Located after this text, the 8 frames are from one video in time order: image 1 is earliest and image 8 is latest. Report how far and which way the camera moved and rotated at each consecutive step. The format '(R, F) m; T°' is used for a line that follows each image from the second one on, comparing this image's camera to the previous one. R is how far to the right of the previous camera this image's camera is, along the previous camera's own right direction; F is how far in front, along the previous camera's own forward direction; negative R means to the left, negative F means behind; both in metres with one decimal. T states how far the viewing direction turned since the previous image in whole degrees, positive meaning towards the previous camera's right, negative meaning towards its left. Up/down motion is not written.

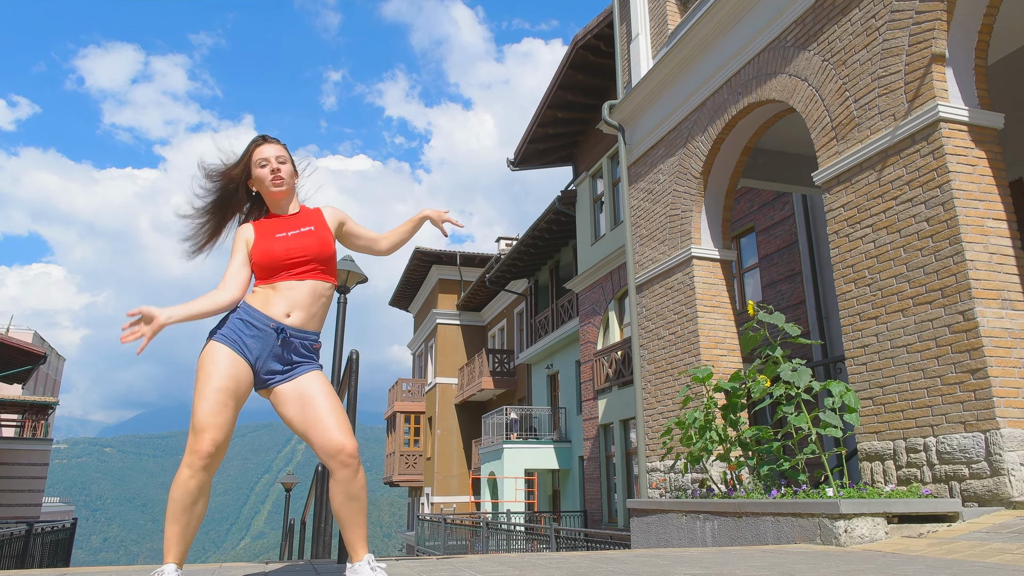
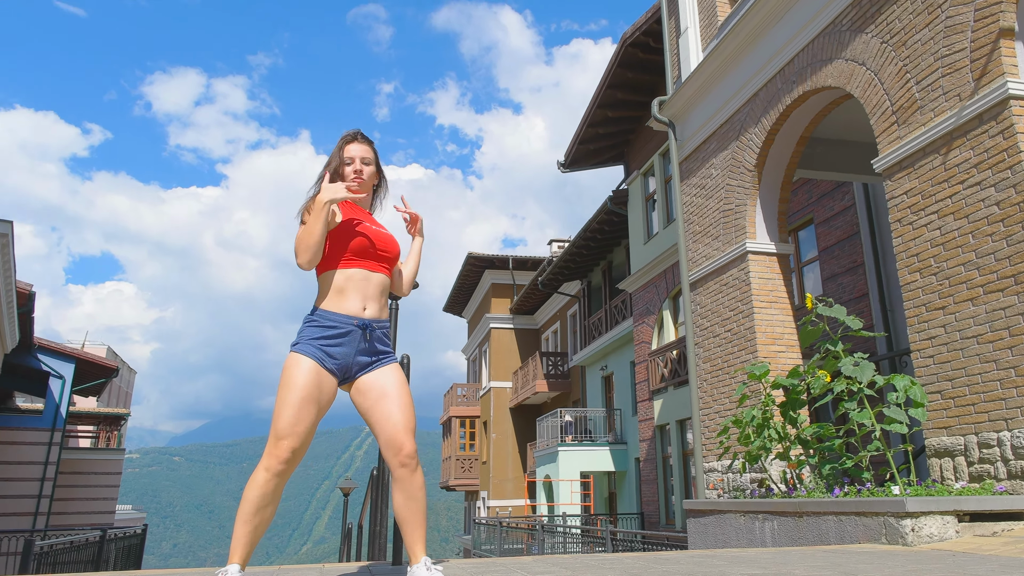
(0.0, 0.0) m; -4°
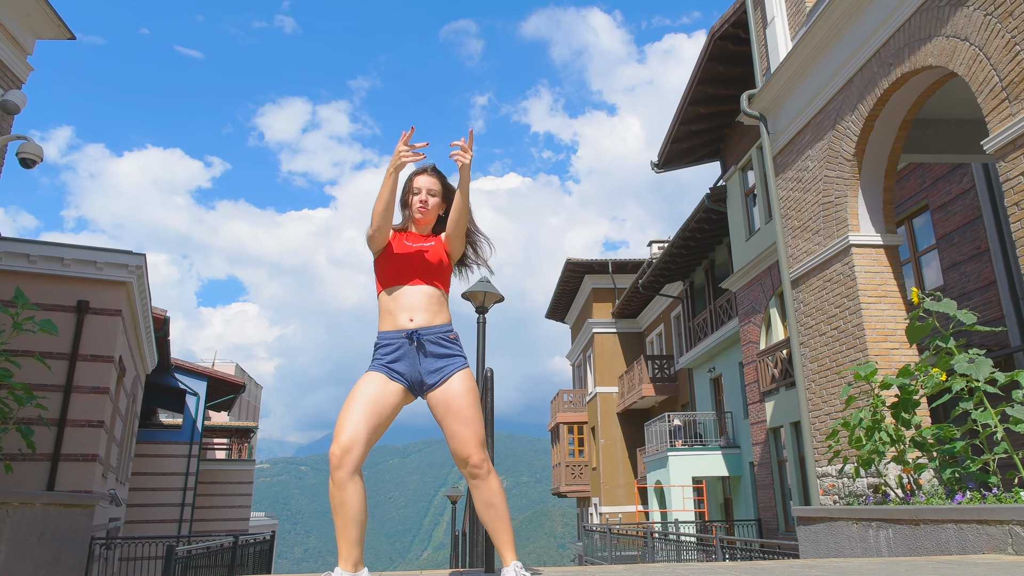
(+0.1, -0.1) m; -8°
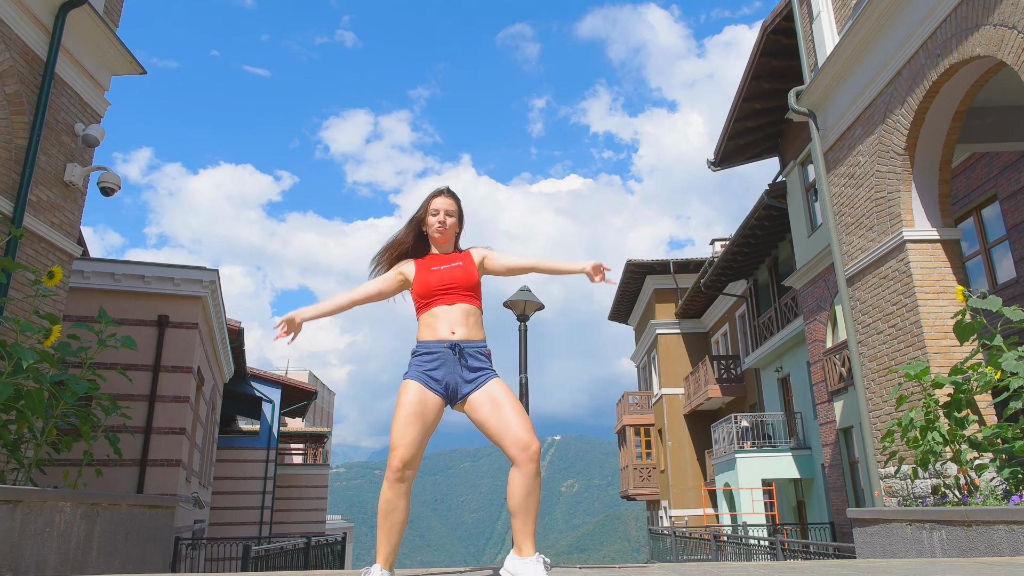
(+0.2, -0.2) m; -5°
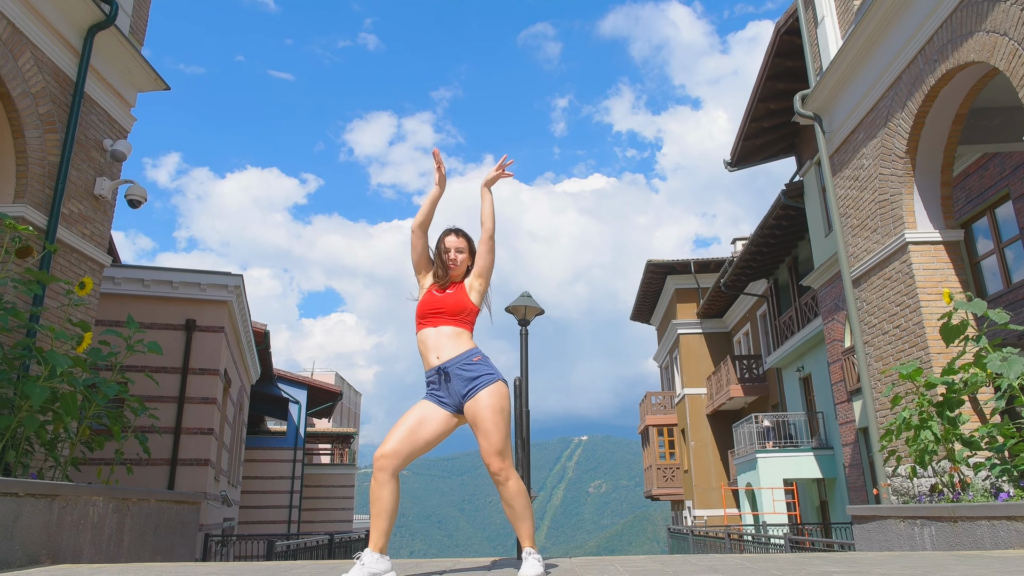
(+0.2, -0.3) m; -2°
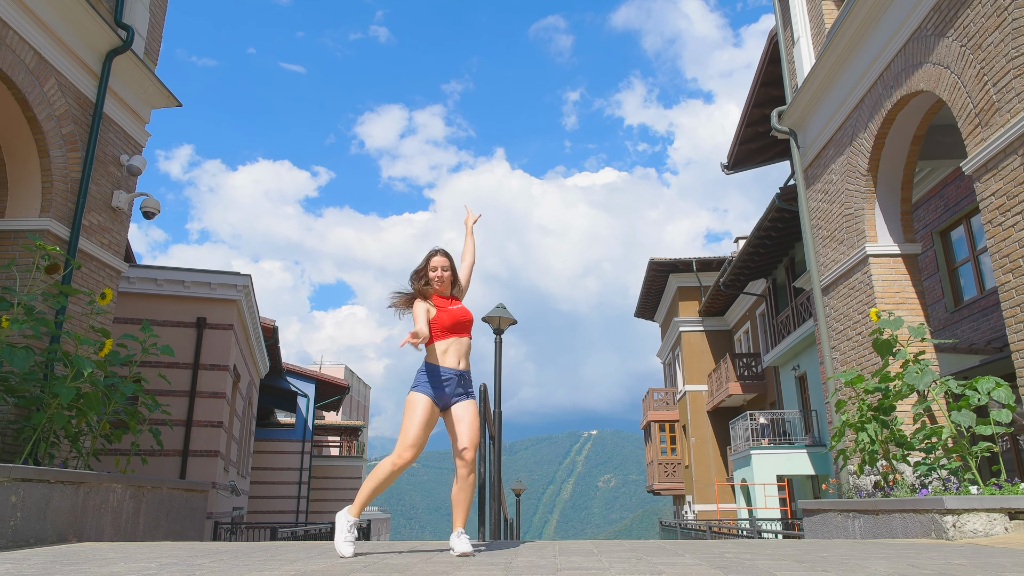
(+0.3, -0.6) m; -1°
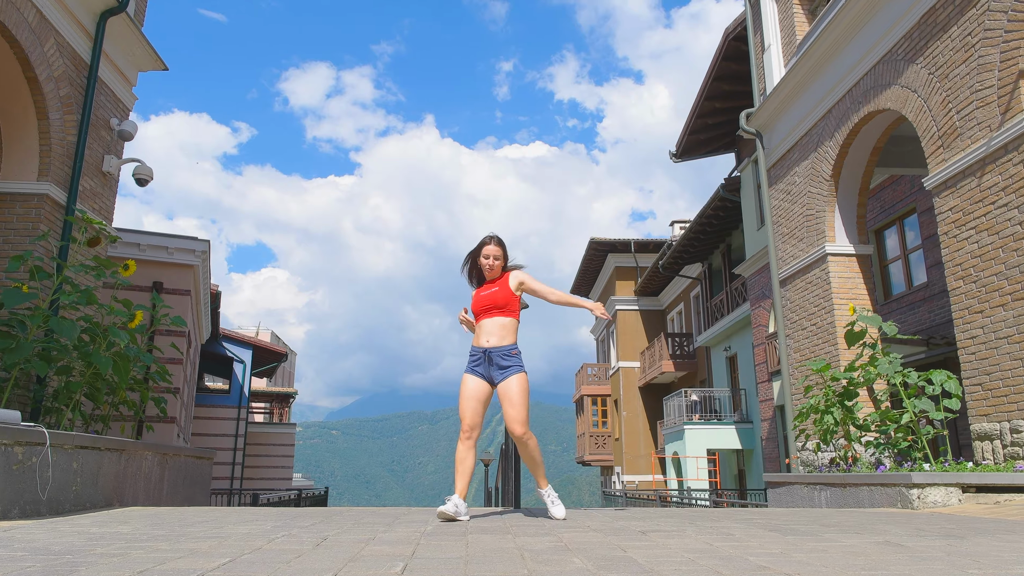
(-0.9, -0.4) m; +6°
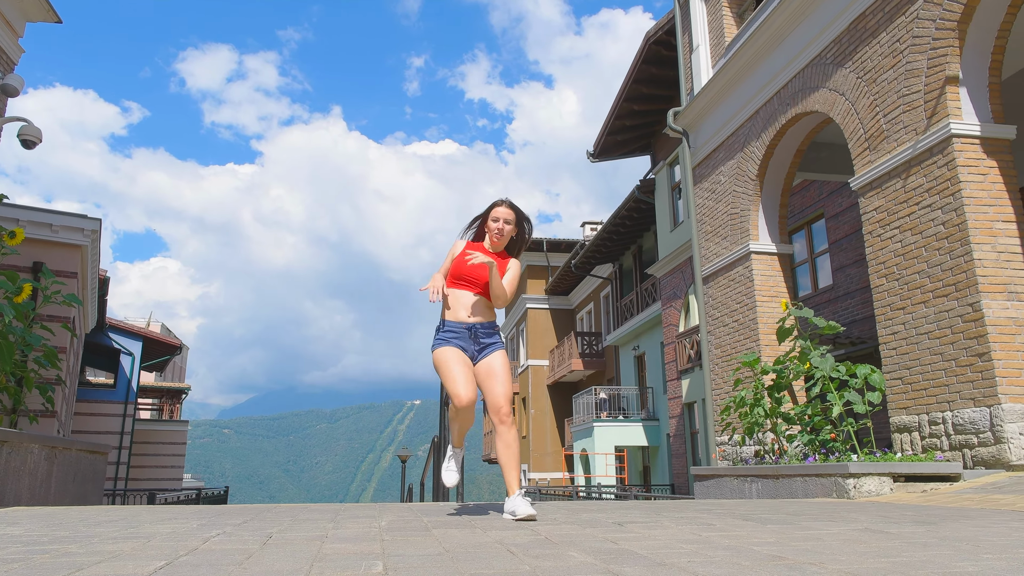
(-0.3, +0.3) m; +8°
